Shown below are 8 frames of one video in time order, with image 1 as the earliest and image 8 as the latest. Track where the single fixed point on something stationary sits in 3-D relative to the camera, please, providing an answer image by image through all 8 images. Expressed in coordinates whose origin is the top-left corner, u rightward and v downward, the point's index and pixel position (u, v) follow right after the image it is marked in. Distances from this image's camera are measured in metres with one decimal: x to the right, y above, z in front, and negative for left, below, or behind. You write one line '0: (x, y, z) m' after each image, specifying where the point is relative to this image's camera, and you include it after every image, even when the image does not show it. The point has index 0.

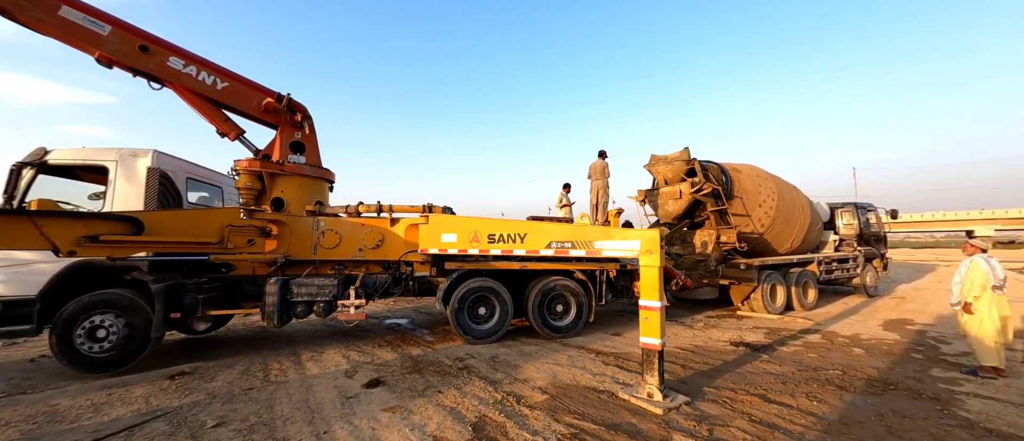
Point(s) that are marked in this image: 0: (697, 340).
0: (+3.2, -2.1, +6.5) m
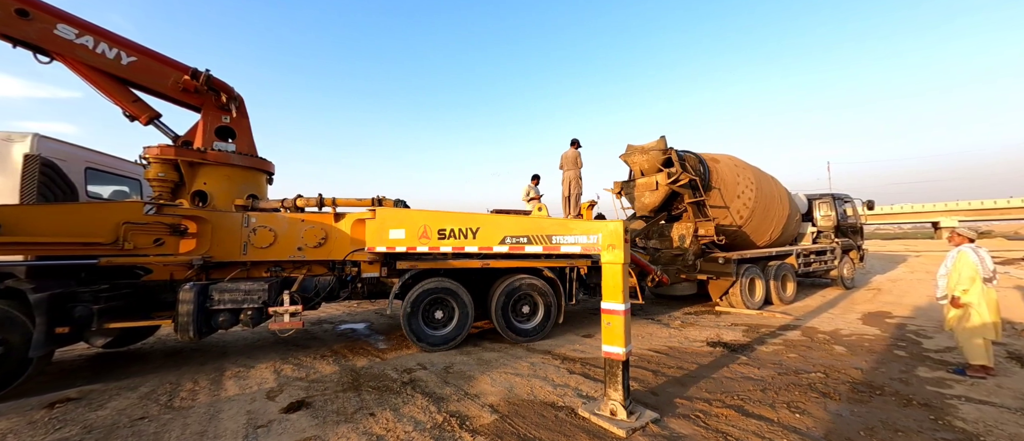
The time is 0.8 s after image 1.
0: (+2.6, -1.9, +6.1) m
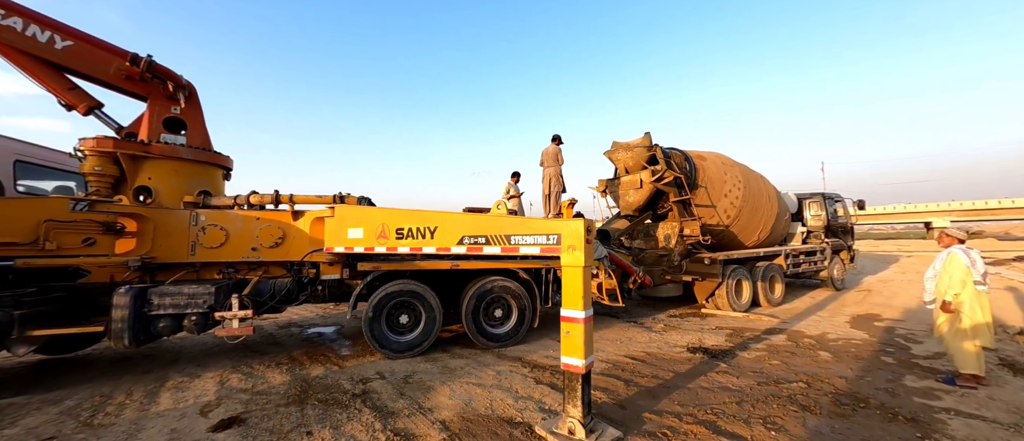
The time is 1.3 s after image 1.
0: (+2.1, -1.9, +5.8) m
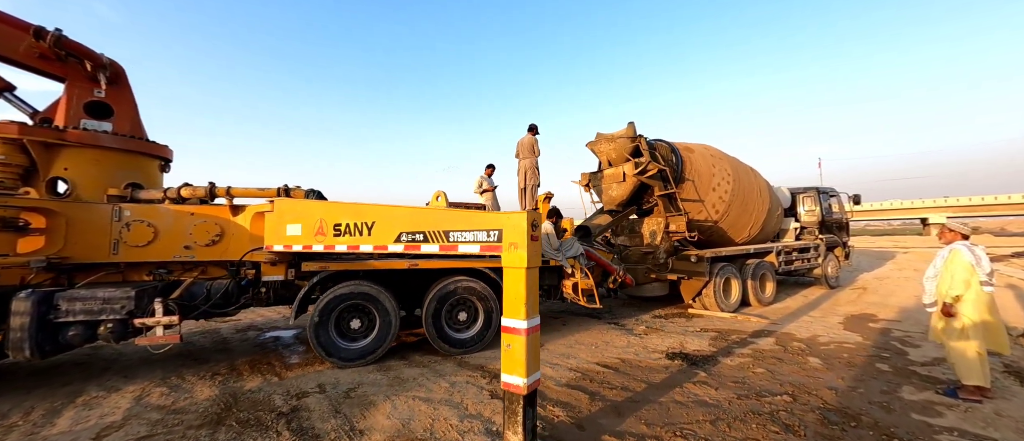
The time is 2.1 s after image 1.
0: (+1.6, -1.8, +5.3) m
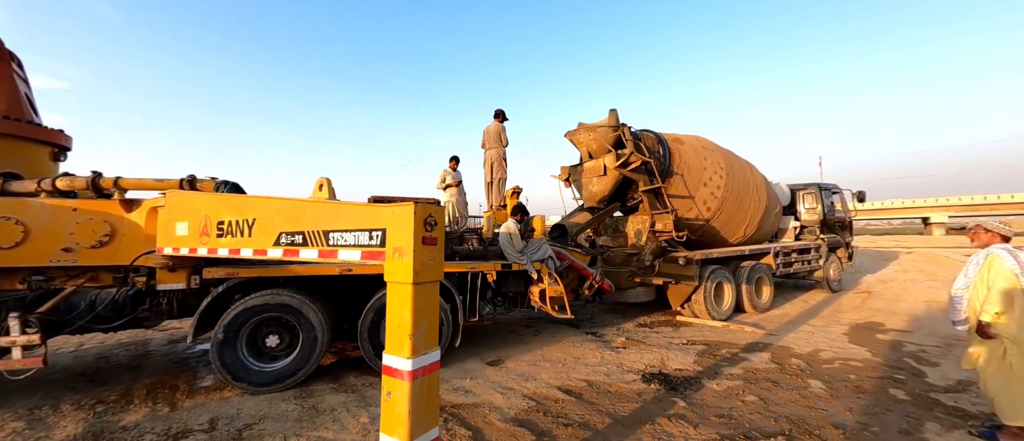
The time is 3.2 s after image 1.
0: (+1.1, -1.8, +4.6) m
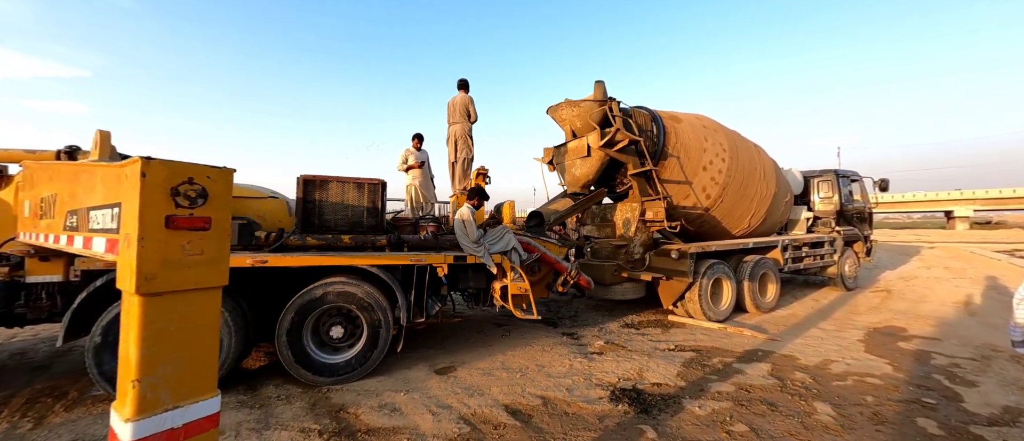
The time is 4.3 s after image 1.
0: (+0.5, -1.7, +3.9) m
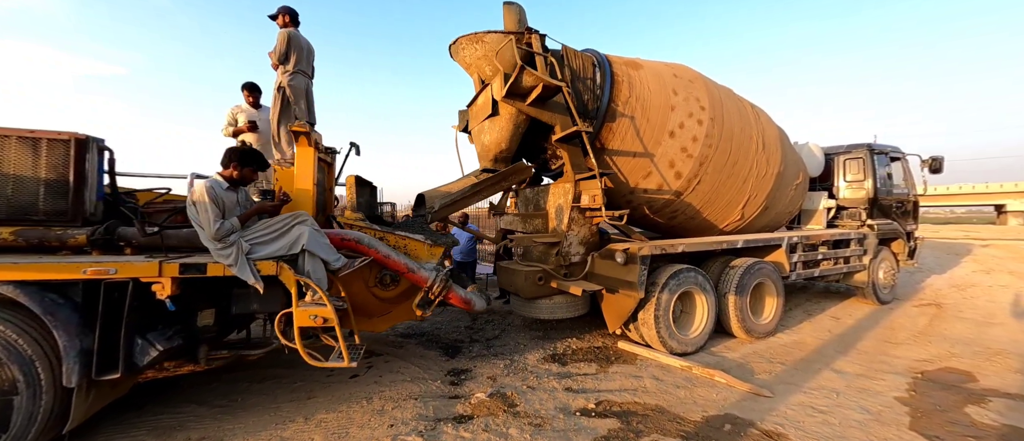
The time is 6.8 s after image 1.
0: (-1.0, -1.6, +2.1) m
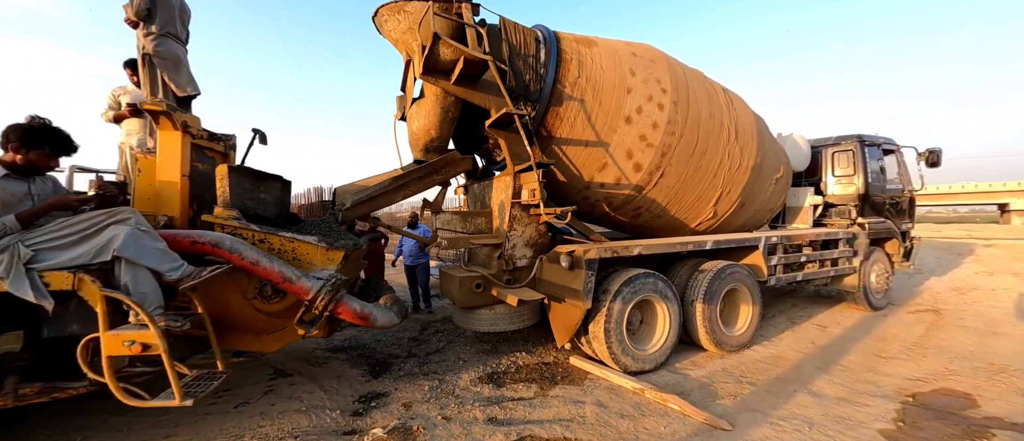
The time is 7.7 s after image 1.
0: (-1.7, -1.6, +1.5) m
